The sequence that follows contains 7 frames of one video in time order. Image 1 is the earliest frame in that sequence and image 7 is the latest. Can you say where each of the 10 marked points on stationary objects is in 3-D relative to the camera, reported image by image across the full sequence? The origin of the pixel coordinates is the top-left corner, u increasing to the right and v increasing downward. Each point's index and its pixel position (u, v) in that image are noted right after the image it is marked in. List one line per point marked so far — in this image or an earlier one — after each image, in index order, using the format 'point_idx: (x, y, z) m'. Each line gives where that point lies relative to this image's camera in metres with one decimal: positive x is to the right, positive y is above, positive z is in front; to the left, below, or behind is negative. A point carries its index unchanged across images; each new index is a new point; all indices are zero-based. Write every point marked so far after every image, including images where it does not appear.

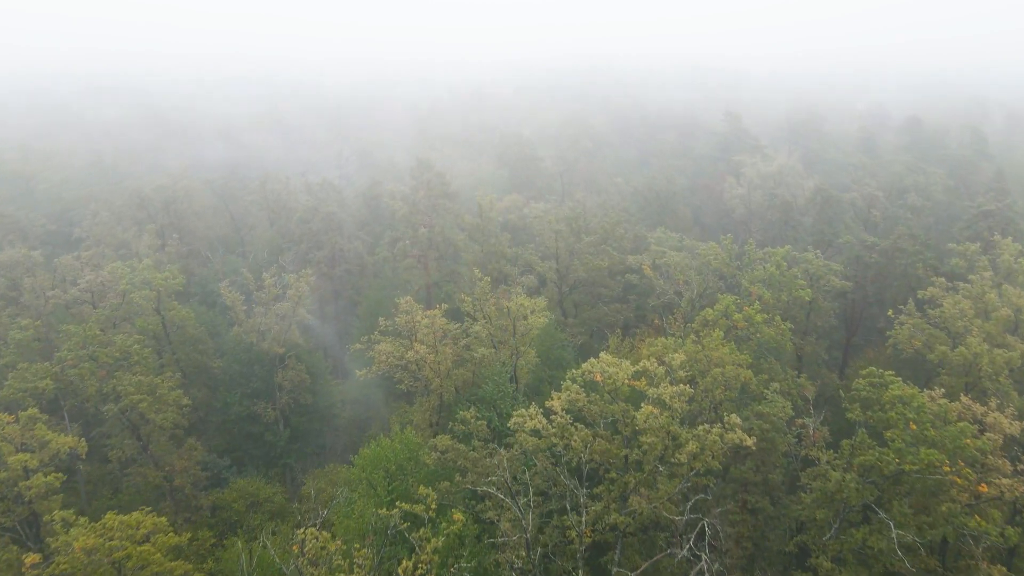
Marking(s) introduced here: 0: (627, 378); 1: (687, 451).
0: (+4.4, -3.5, +18.8) m
1: (+6.0, -5.6, +16.9) m
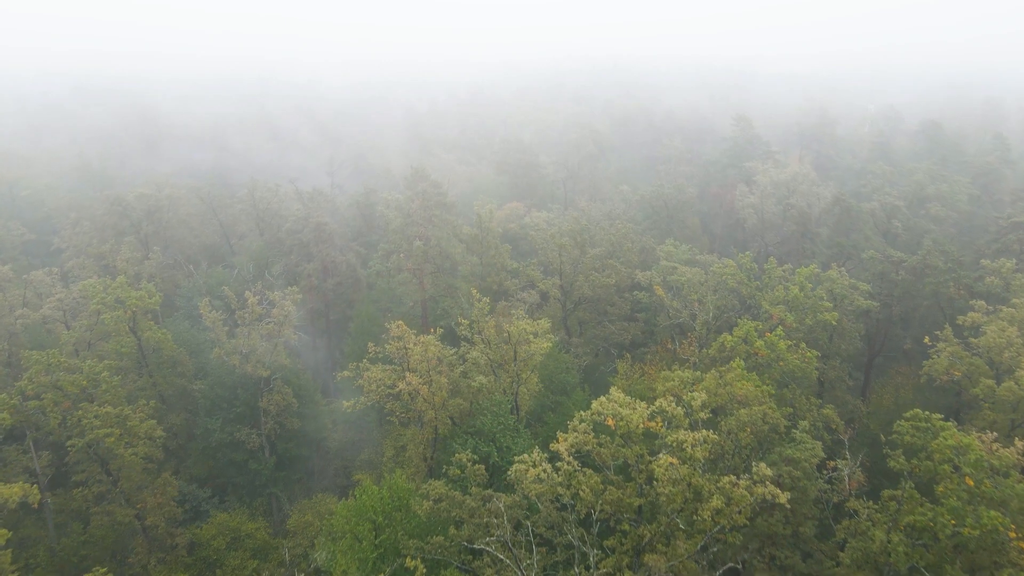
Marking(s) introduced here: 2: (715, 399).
0: (+4.4, -4.5, +16.8) m
1: (+6.0, -6.6, +14.9) m
2: (+7.6, -4.2, +18.6) m
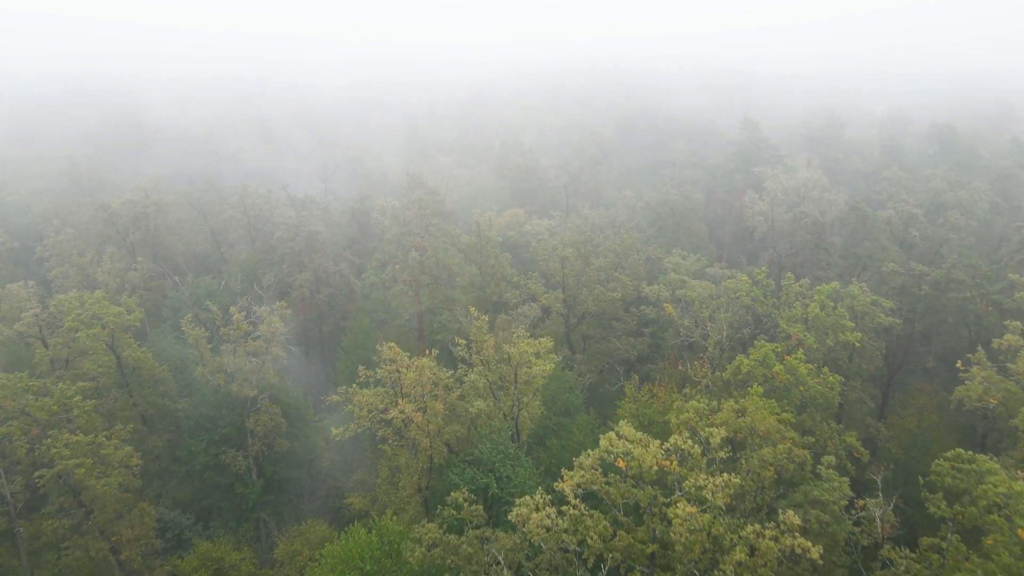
0: (+4.4, -5.4, +15.3) m
1: (+6.0, -7.4, +13.4) m
2: (+7.7, -5.0, +17.1) m
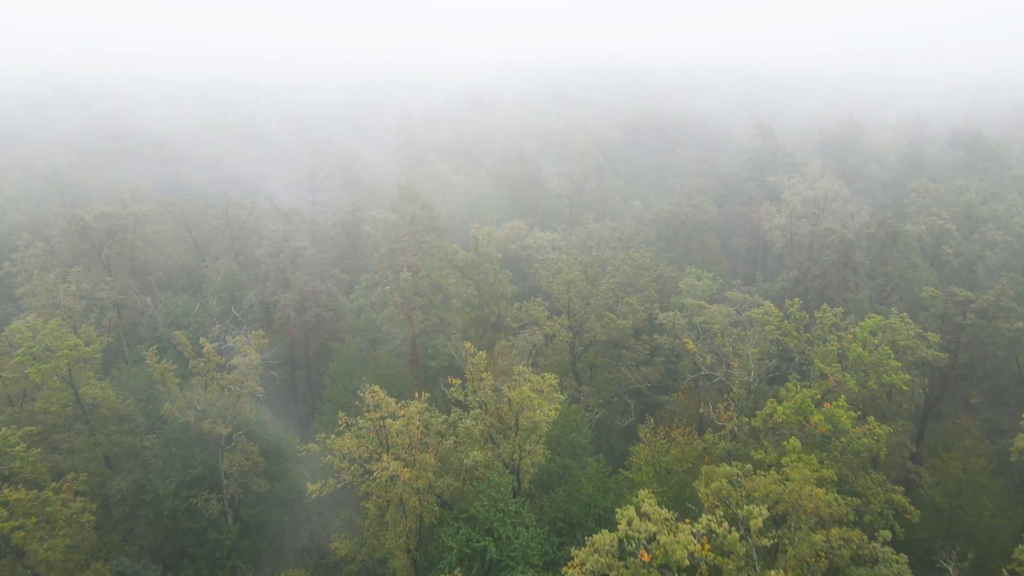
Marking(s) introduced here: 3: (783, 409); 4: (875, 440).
0: (+4.5, -6.7, +12.8) m
1: (+6.1, -8.8, +10.9) m
2: (+7.7, -6.3, +14.5) m
3: (+10.0, -4.4, +18.4) m
4: (+13.0, -5.4, +17.7) m
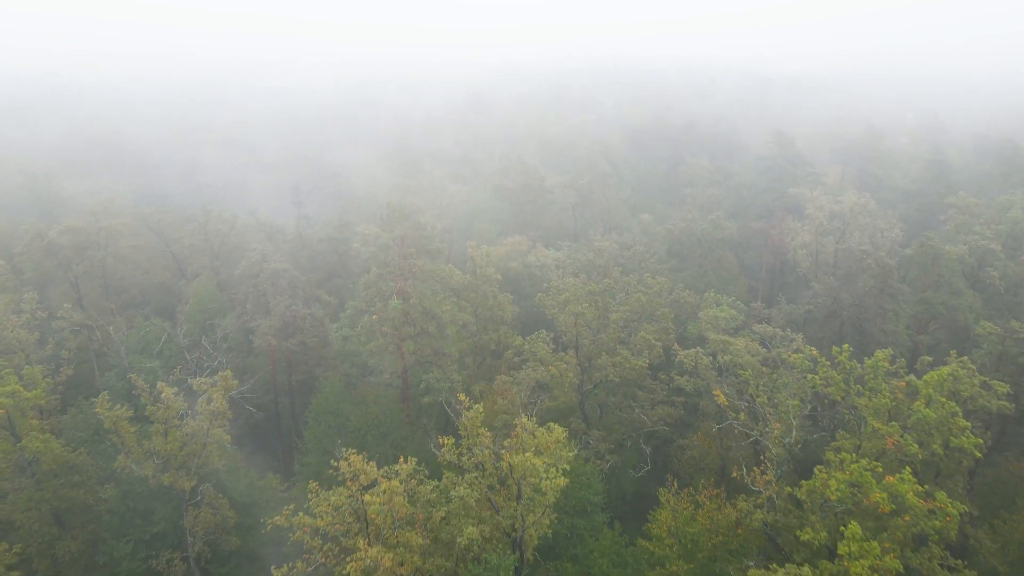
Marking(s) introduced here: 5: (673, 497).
0: (+4.5, -8.3, +9.9) m
1: (+6.1, -10.3, +8.0) m
2: (+7.7, -7.9, +11.7) m
3: (+10.1, -6.0, +15.5) m
4: (+13.0, -7.0, +14.8) m
5: (+6.2, -8.0, +19.1) m
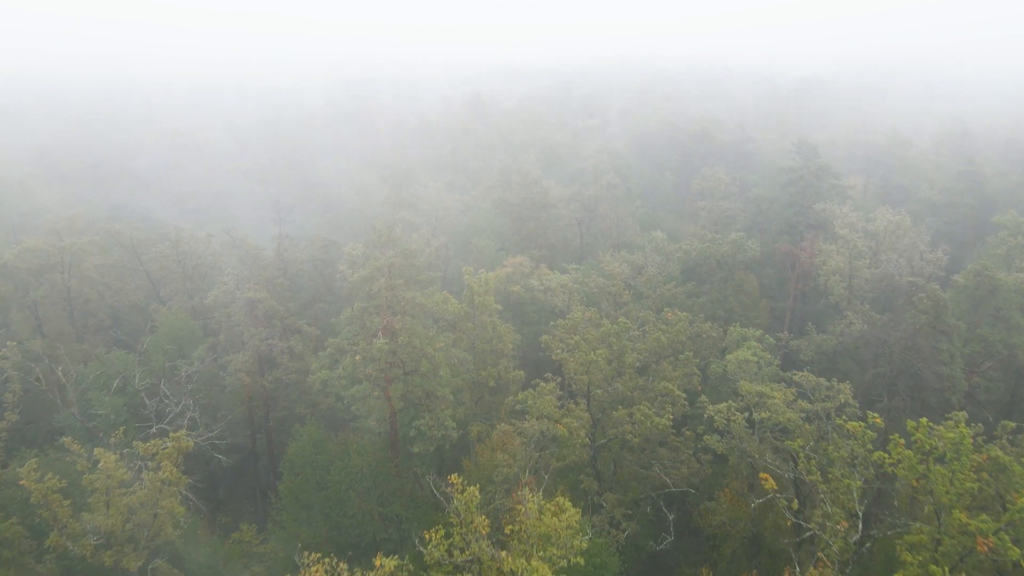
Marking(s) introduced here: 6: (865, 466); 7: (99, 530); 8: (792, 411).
0: (+4.6, -10.0, +6.7) m
1: (+6.2, -12.1, +4.9) m
2: (+7.8, -9.6, +8.5) m
3: (+10.2, -7.7, +12.3) m
4: (+13.1, -8.7, +11.6) m
5: (+6.3, -9.8, +15.9) m
6: (+11.3, -5.7, +15.9) m
7: (-15.0, -8.9, +18.1) m
8: (+10.2, -4.5, +18.1) m
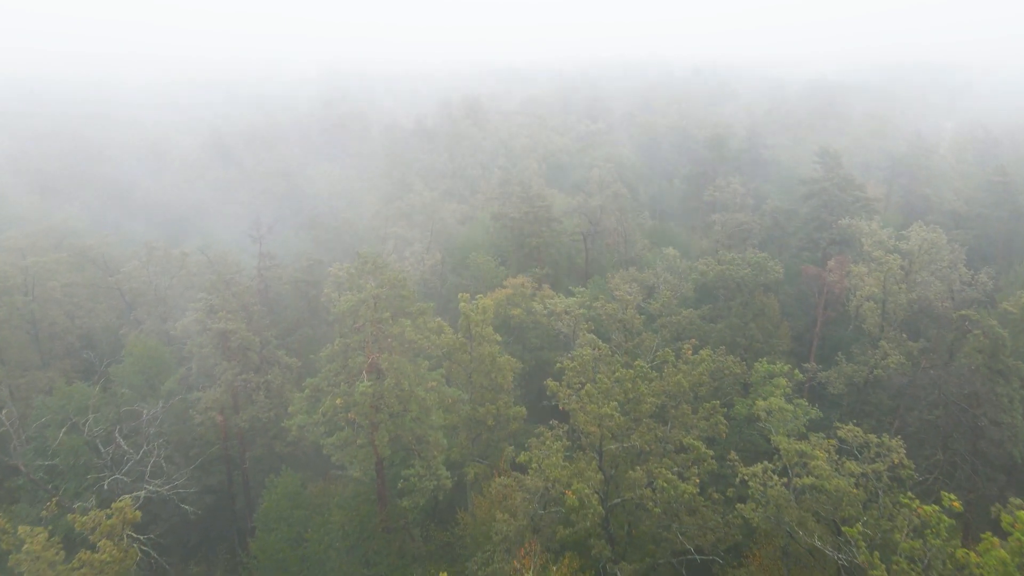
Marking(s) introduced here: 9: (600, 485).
0: (+4.6, -11.4, +4.1) m
1: (+6.2, -13.5, +2.2) m
2: (+7.8, -11.1, +5.8) m
3: (+10.2, -9.2, +9.7) m
4: (+13.1, -10.1, +9.0) m
5: (+6.3, -11.2, +13.3) m
6: (+11.3, -7.1, +13.2) m
7: (-15.0, -10.3, +15.4) m
8: (+10.3, -5.9, +15.4) m
9: (+3.2, -7.2, +18.4) m
